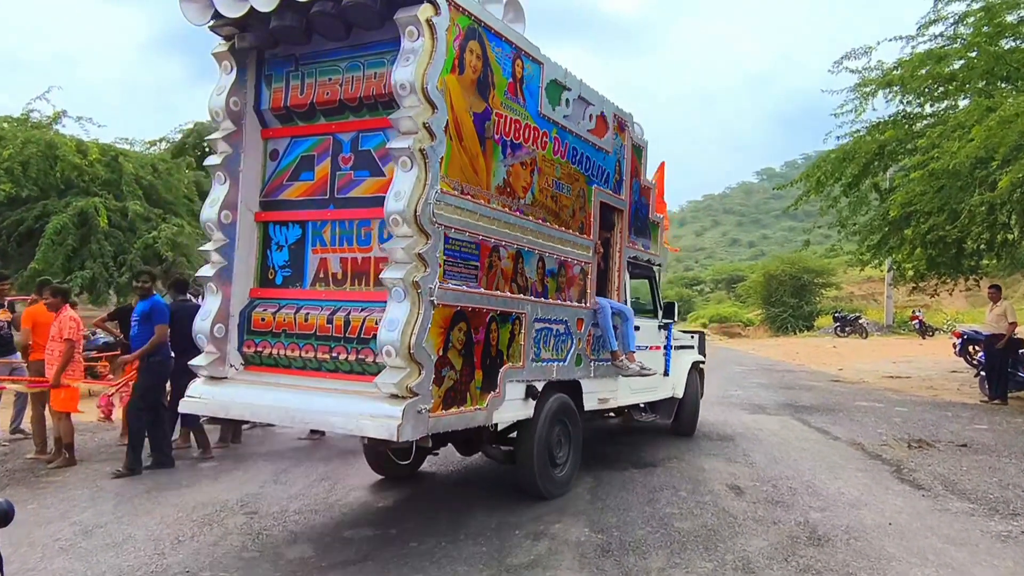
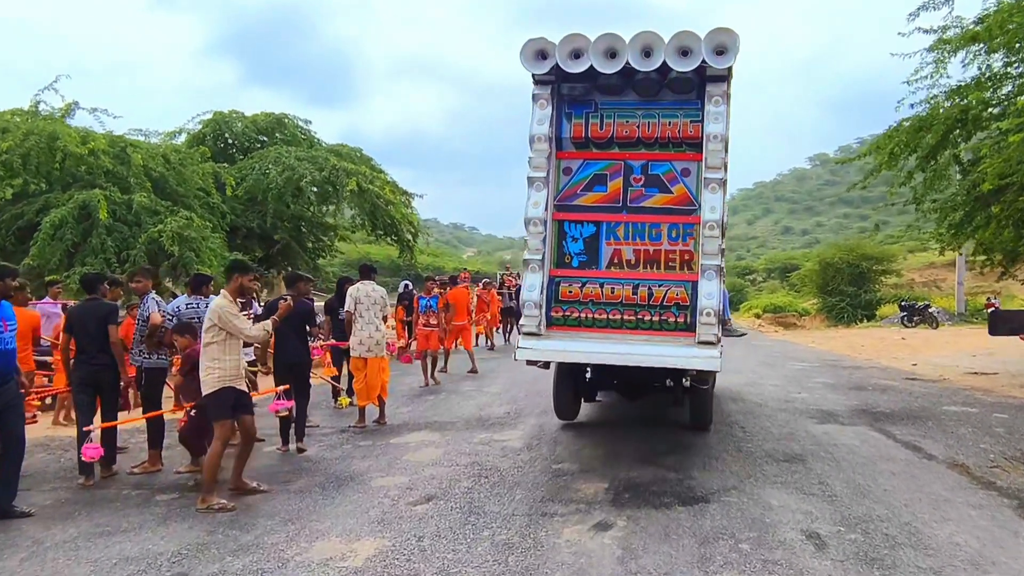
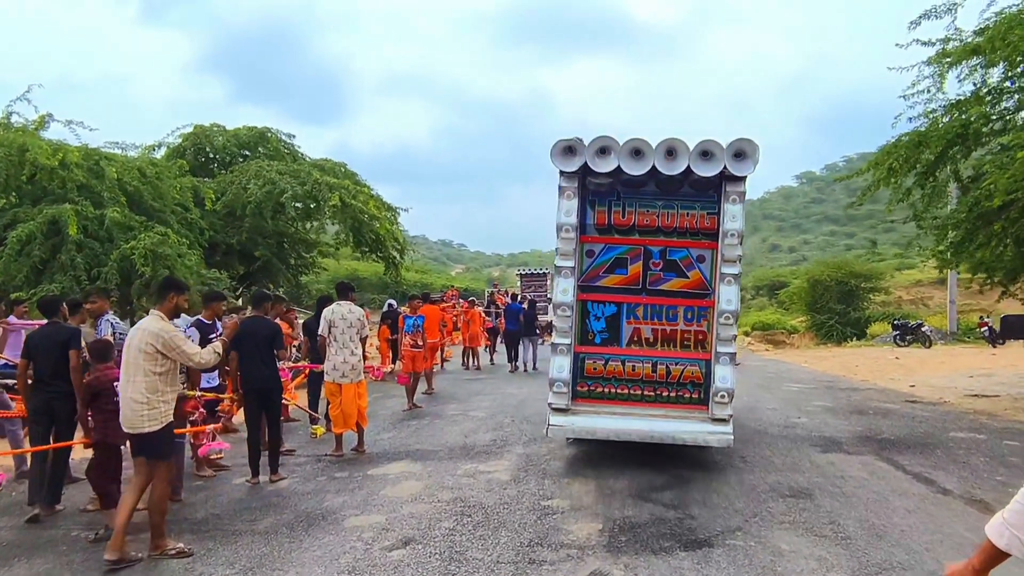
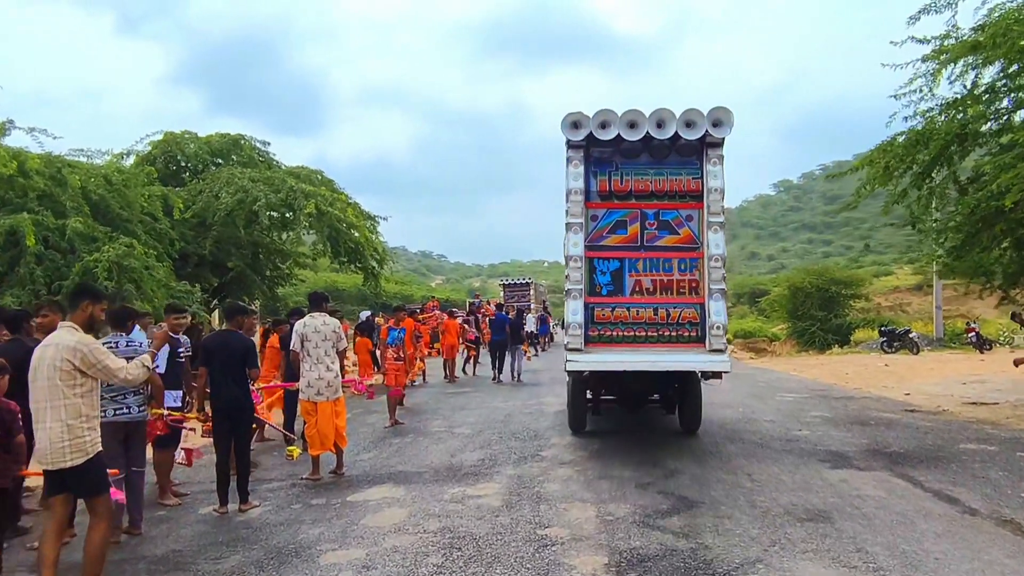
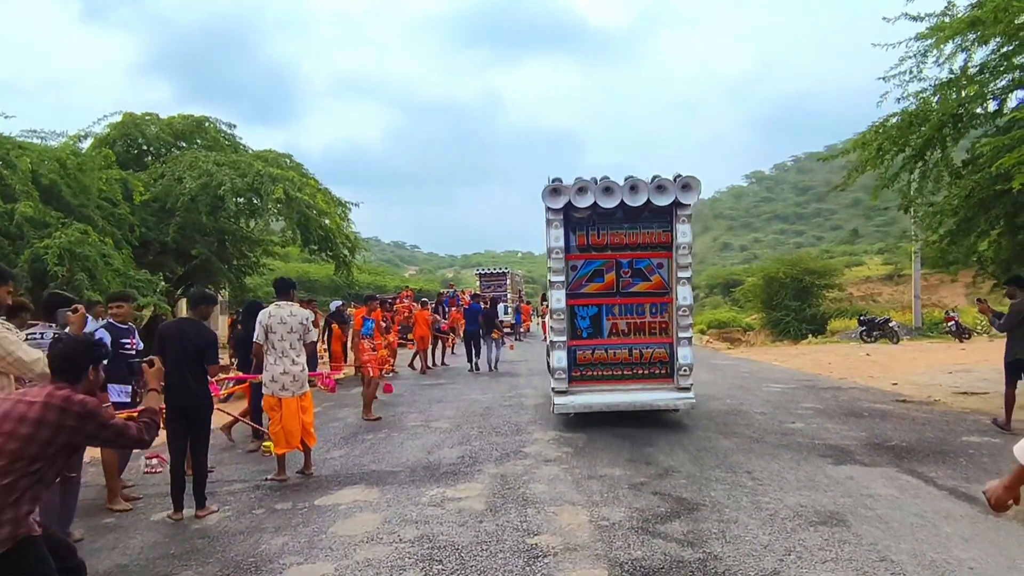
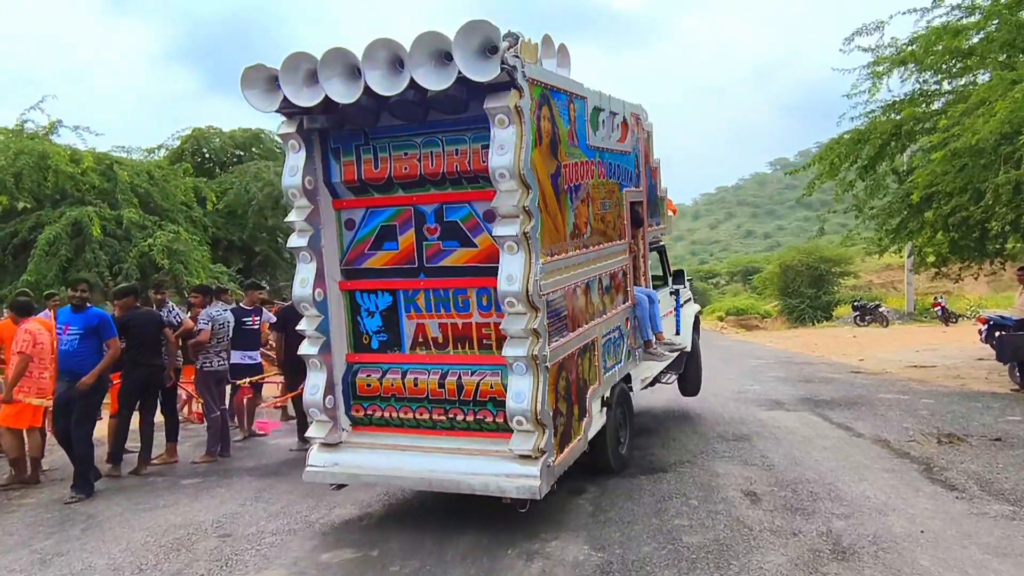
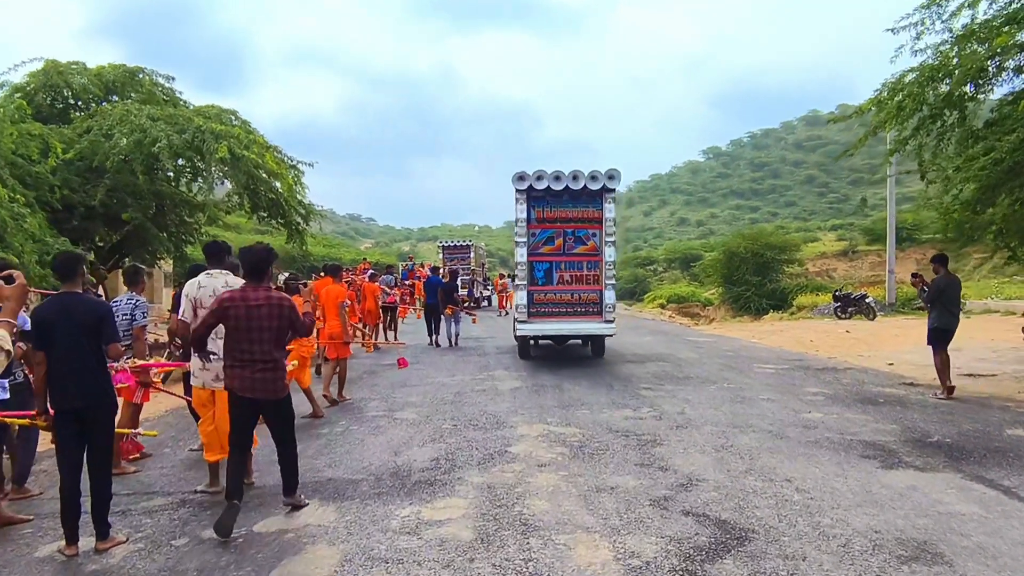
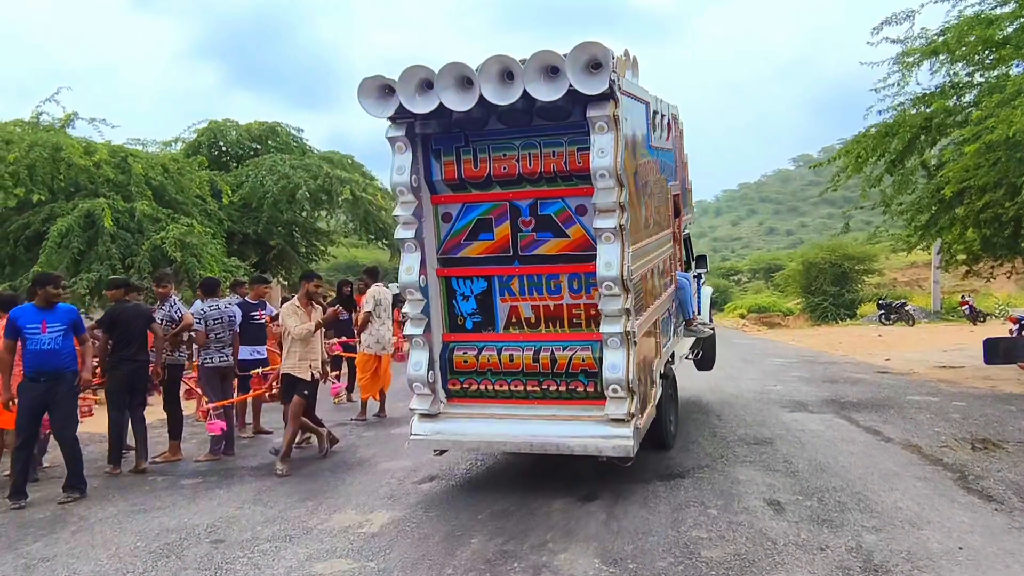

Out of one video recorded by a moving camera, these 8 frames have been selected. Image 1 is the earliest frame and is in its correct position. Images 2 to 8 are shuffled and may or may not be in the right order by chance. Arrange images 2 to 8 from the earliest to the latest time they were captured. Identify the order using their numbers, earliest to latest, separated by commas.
6, 8, 2, 3, 4, 5, 7
